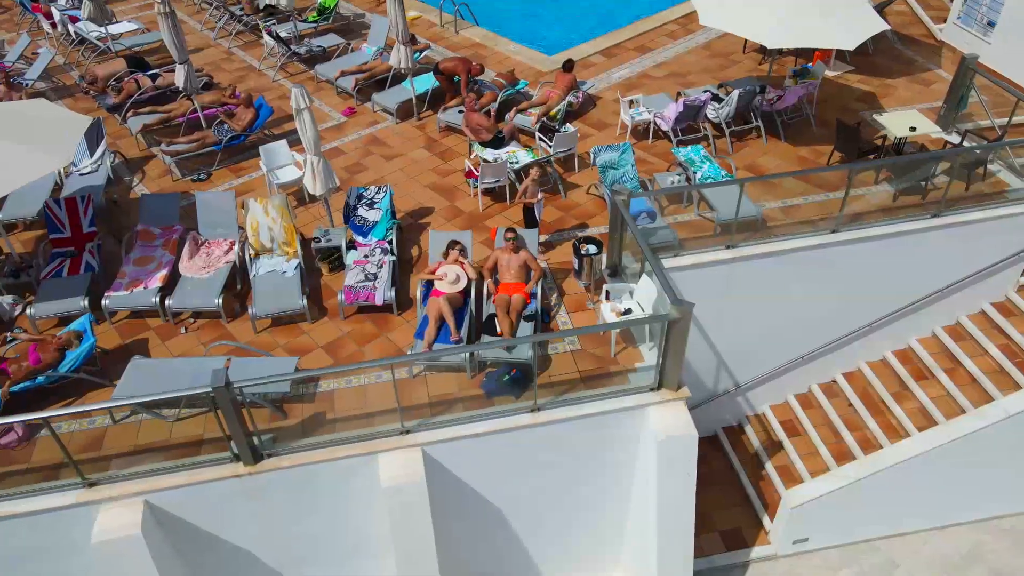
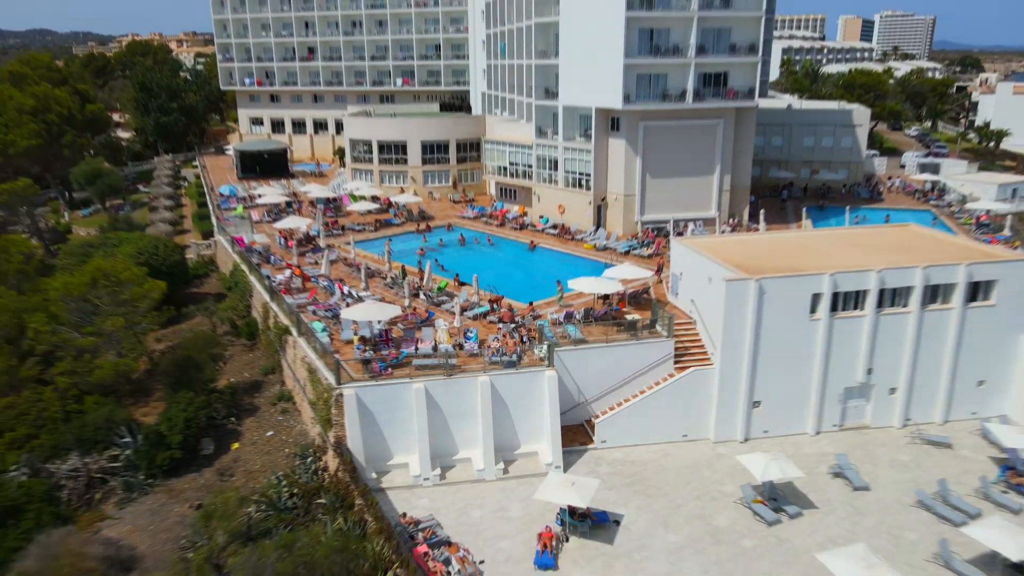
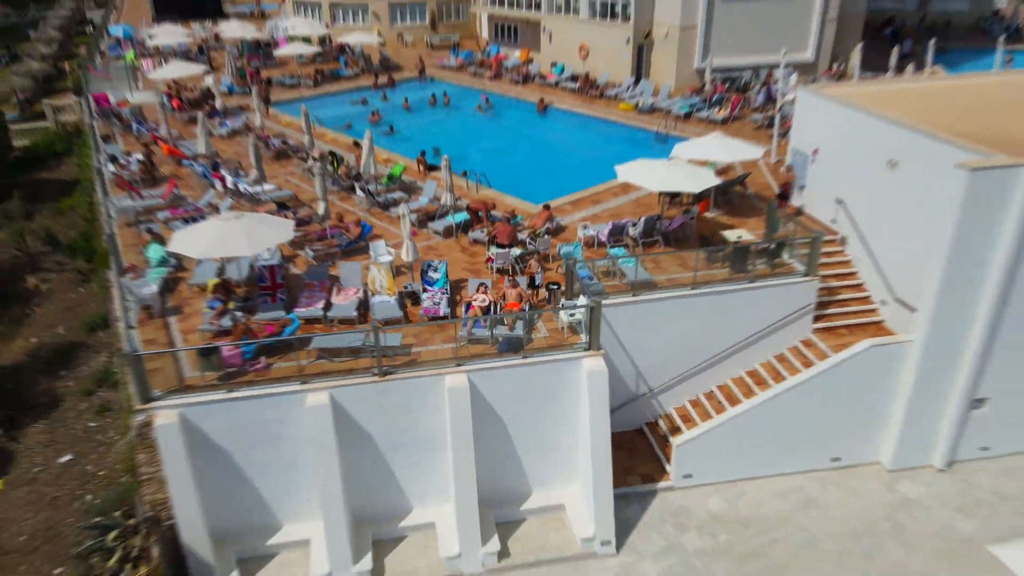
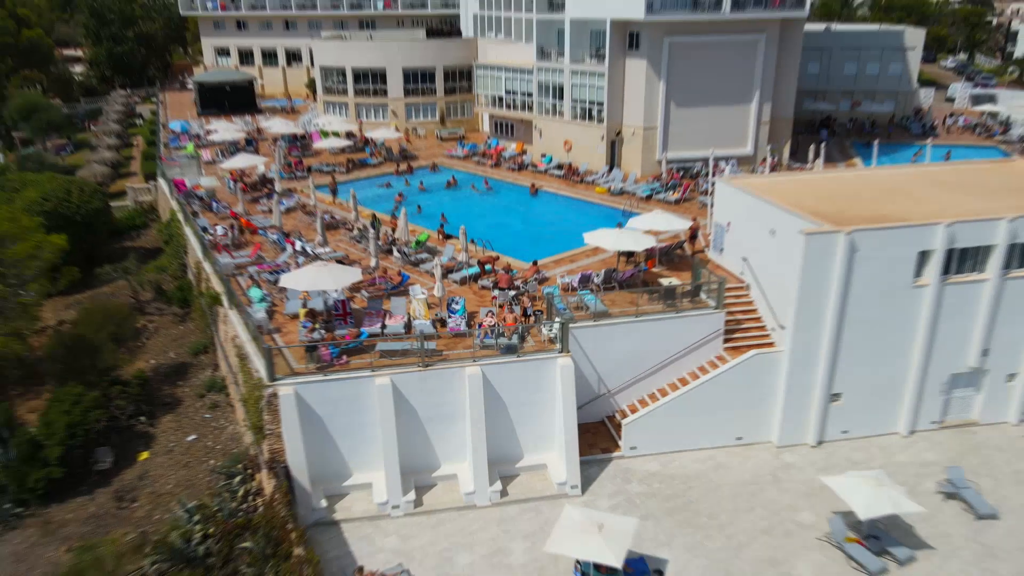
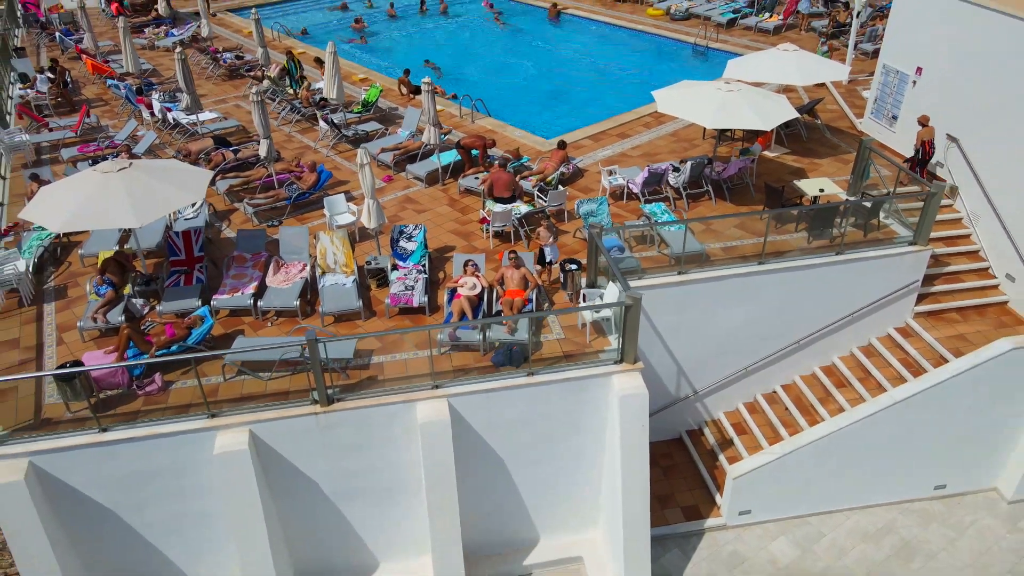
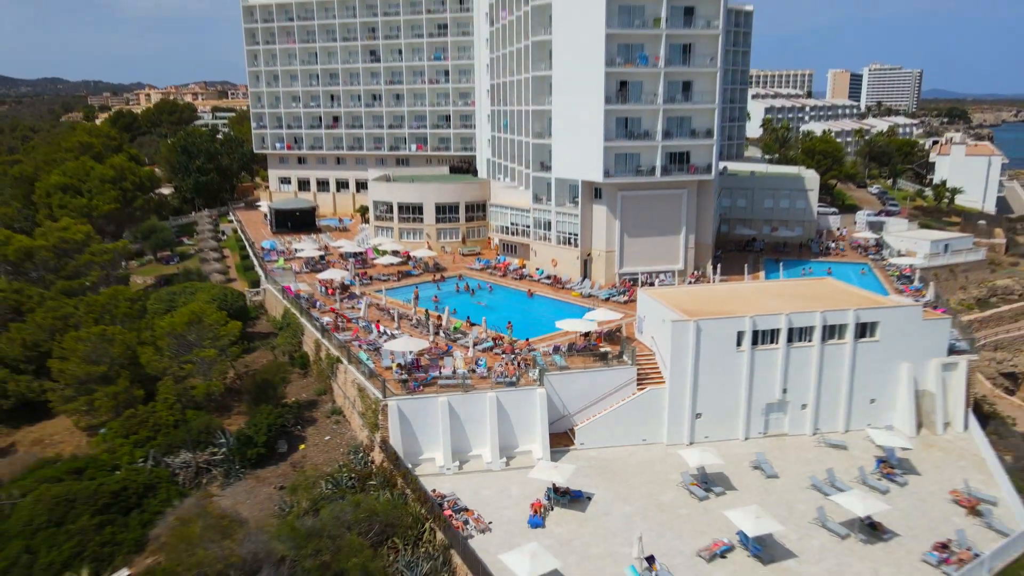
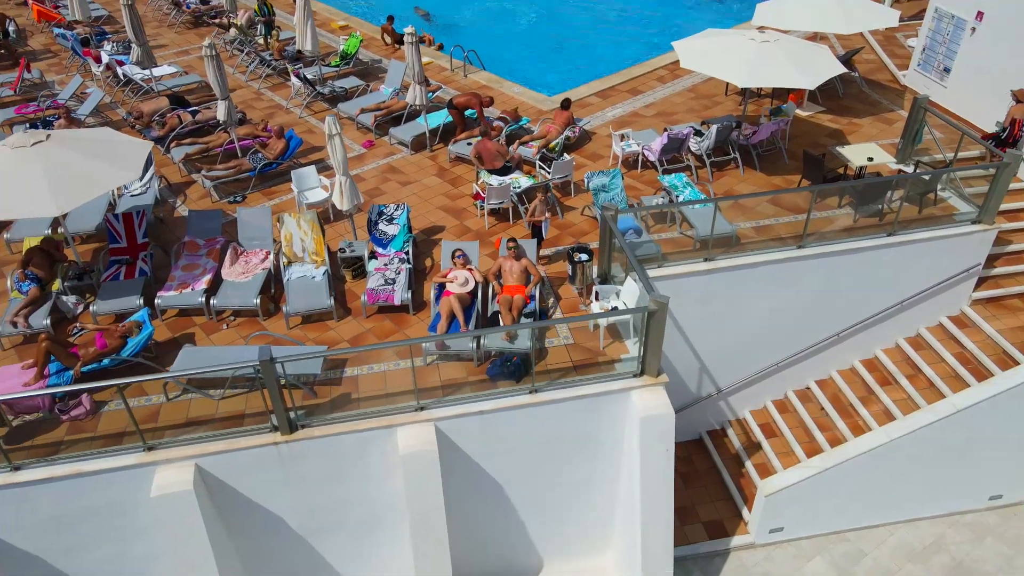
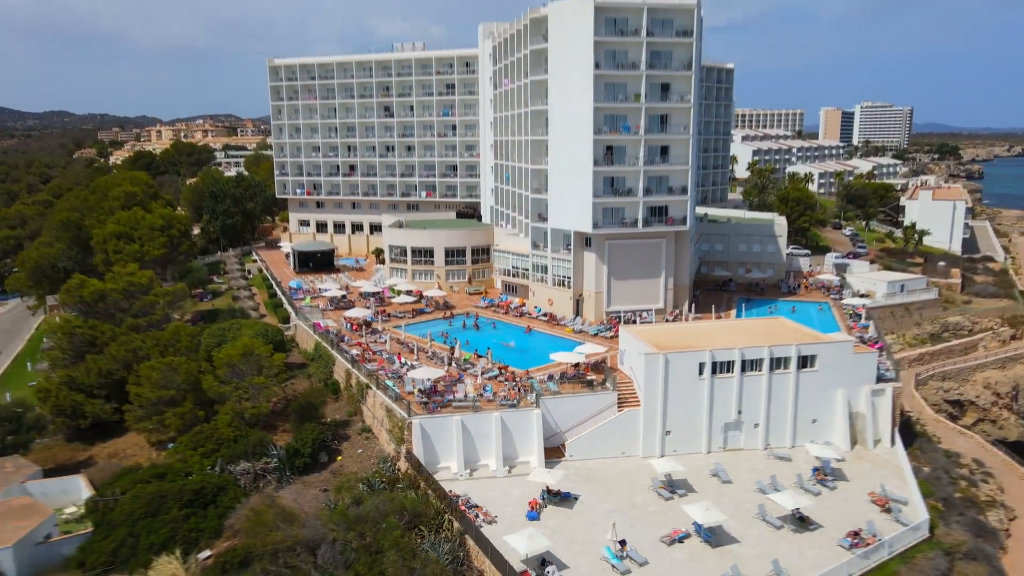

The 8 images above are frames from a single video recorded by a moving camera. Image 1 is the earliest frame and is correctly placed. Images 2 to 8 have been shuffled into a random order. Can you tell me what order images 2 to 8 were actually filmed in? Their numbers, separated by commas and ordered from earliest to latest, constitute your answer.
7, 5, 3, 4, 2, 6, 8
